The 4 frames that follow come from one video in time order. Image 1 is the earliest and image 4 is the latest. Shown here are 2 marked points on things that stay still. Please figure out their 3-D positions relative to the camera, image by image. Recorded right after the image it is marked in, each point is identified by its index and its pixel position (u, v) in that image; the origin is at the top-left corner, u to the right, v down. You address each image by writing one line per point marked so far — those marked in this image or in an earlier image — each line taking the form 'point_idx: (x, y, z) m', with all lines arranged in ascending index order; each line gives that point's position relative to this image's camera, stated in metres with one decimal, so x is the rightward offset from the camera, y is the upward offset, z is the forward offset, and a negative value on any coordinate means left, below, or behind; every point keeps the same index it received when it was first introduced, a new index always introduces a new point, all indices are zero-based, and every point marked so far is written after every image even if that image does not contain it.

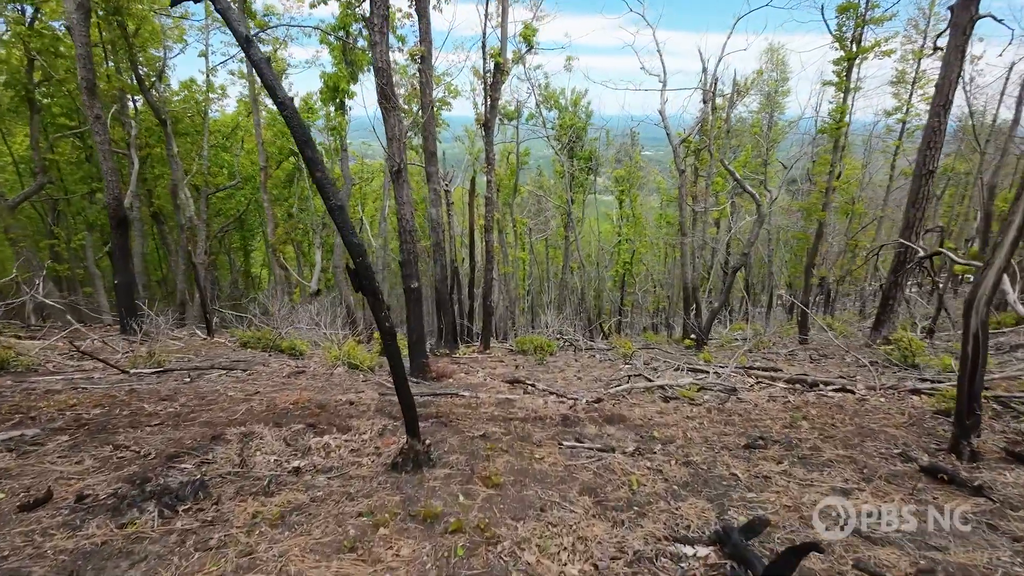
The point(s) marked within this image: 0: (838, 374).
0: (+4.5, -1.2, +6.5) m
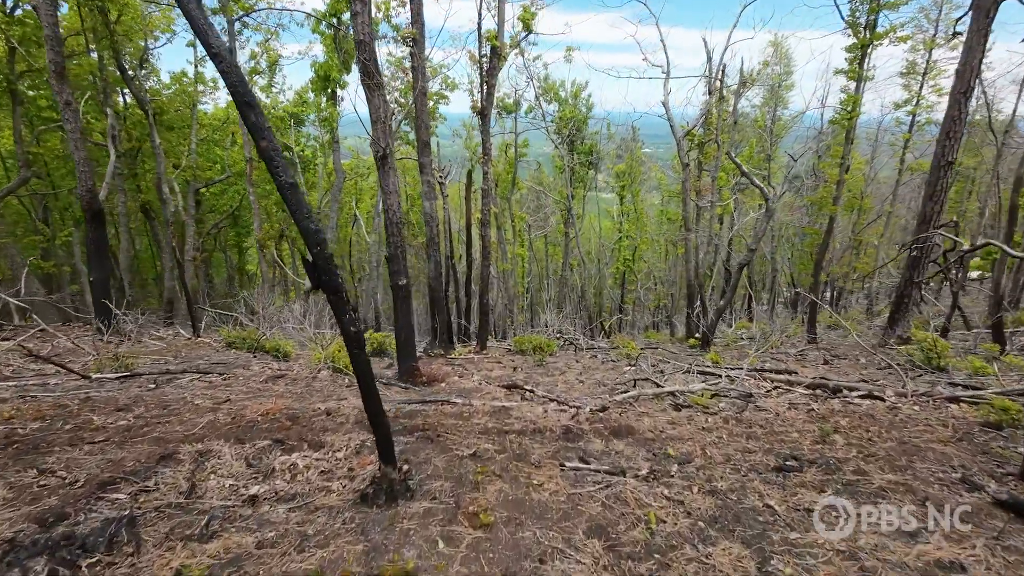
0: (+4.5, -1.2, +6.1) m
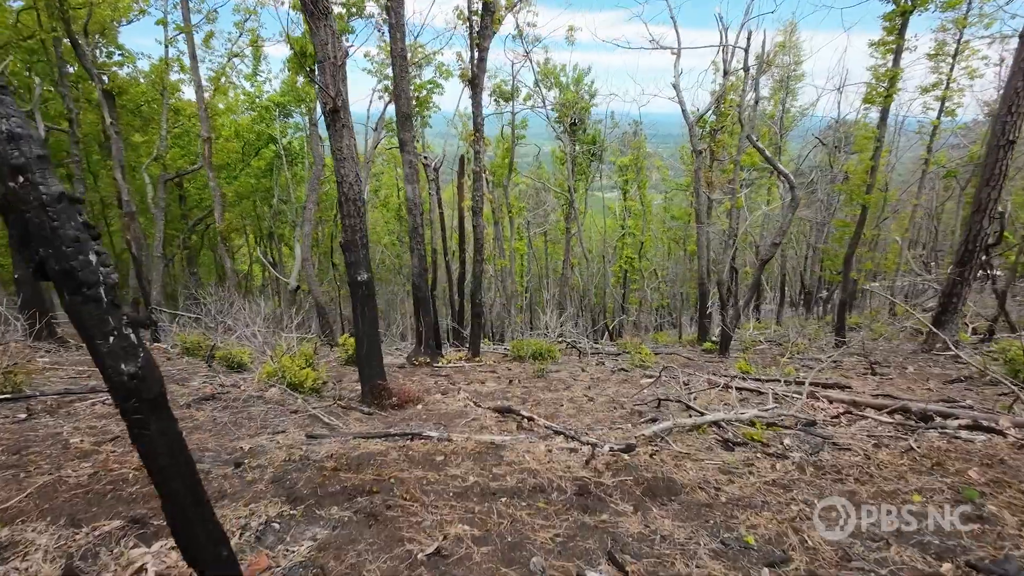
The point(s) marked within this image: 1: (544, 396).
0: (+4.4, -1.1, +4.9) m
1: (+0.4, -1.2, +5.4) m
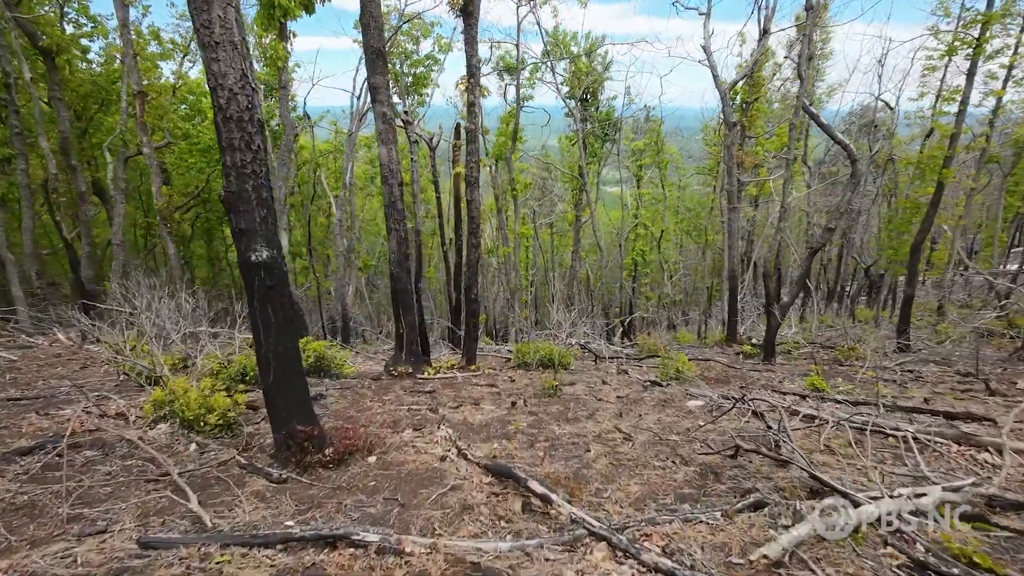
0: (+4.4, -1.1, +3.3) m
1: (+0.4, -1.2, +3.8) m
